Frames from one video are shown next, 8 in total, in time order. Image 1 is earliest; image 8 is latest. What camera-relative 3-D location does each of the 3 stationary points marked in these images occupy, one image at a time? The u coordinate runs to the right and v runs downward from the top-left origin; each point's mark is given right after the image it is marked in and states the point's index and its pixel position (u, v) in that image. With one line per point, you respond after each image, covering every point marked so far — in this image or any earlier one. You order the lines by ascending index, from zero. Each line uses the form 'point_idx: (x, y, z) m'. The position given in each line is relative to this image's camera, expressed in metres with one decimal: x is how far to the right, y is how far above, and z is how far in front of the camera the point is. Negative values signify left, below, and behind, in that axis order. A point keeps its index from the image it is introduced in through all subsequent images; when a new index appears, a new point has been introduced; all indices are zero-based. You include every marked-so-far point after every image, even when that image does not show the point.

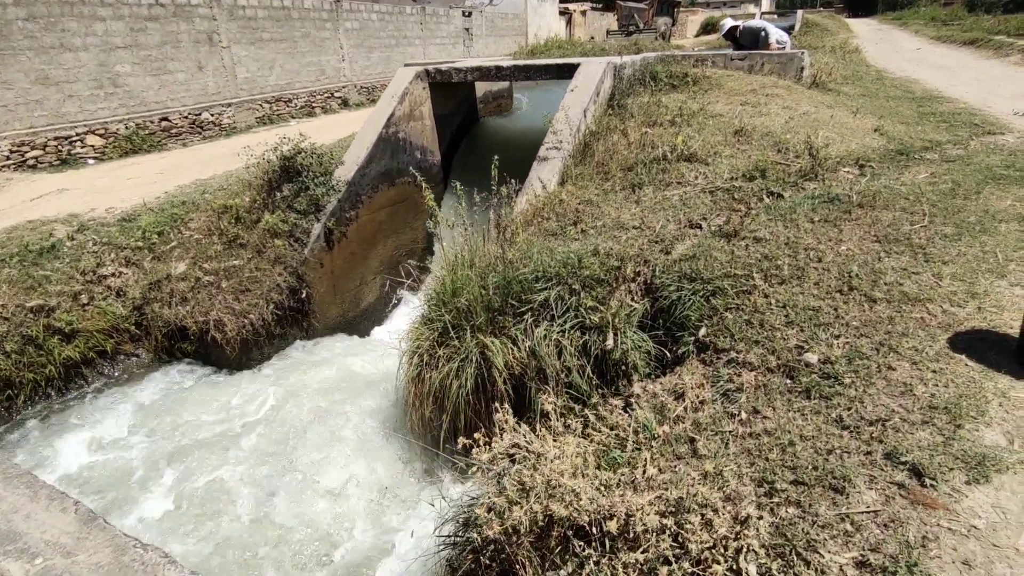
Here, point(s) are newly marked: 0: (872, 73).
0: (+5.1, +3.0, +8.5) m
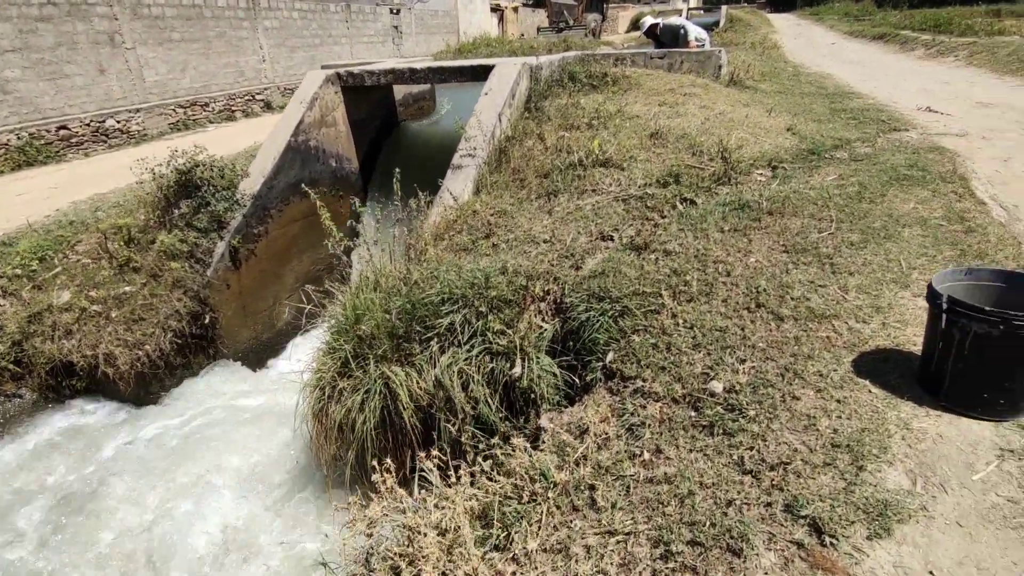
0: (+4.0, +3.2, +8.7) m
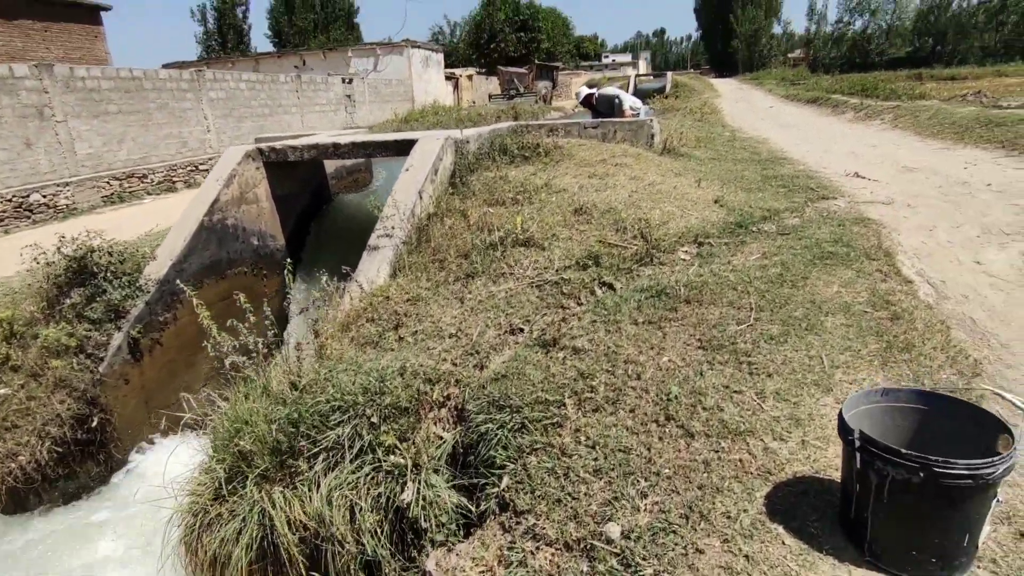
0: (+3.2, +2.3, +8.9) m
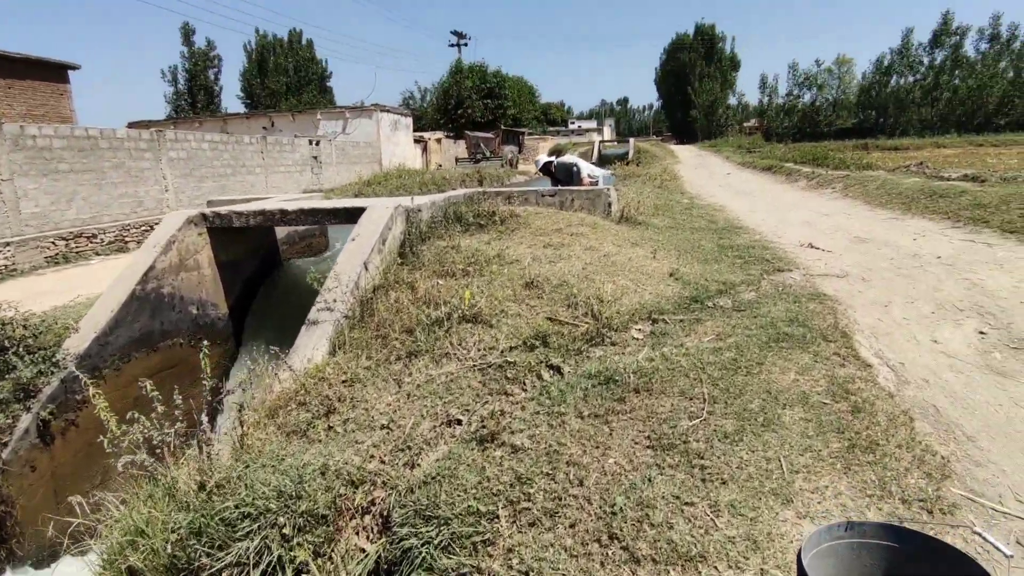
0: (+2.6, +1.3, +9.0) m
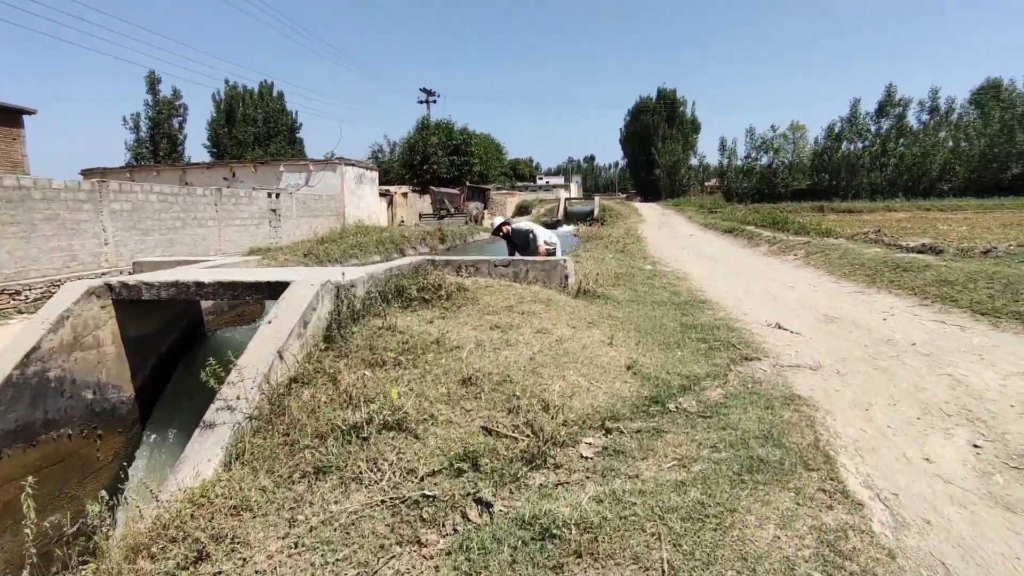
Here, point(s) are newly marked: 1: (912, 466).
0: (+2.0, +0.3, +8.7) m
1: (+1.8, -0.8, +2.6) m
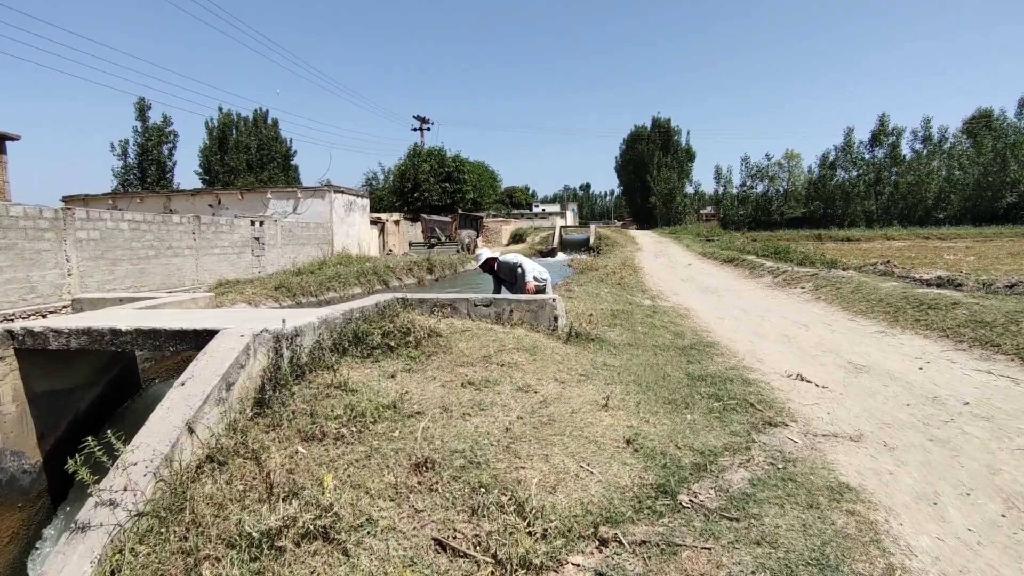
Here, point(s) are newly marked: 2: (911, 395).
0: (+1.8, -0.2, +8.0) m
1: (+1.6, -1.0, +1.9) m
2: (+2.7, -0.7, +4.0) m
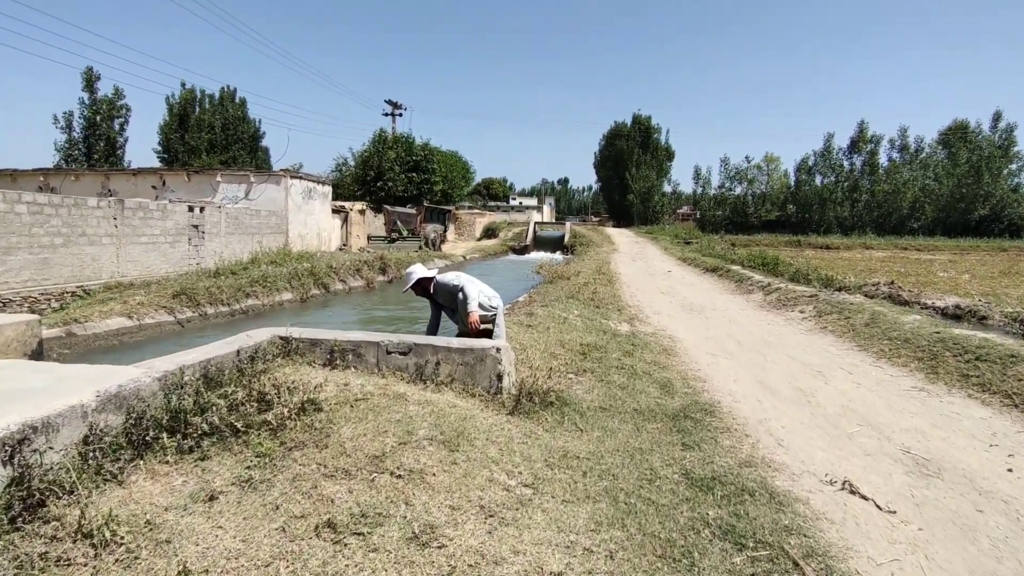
0: (+1.2, -0.5, +6.6) m
1: (+1.3, -1.4, +0.5) m
2: (+2.2, -1.1, +2.6) m
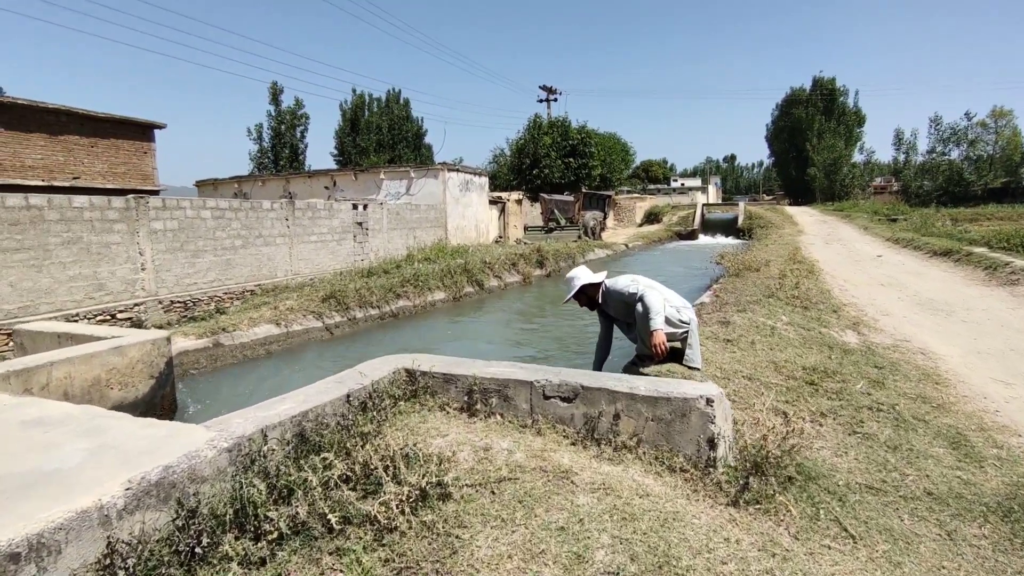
0: (+2.8, -0.5, +4.9) m
1: (+1.3, -1.5, -1.0) m
2: (+2.8, -1.1, +0.8) m
